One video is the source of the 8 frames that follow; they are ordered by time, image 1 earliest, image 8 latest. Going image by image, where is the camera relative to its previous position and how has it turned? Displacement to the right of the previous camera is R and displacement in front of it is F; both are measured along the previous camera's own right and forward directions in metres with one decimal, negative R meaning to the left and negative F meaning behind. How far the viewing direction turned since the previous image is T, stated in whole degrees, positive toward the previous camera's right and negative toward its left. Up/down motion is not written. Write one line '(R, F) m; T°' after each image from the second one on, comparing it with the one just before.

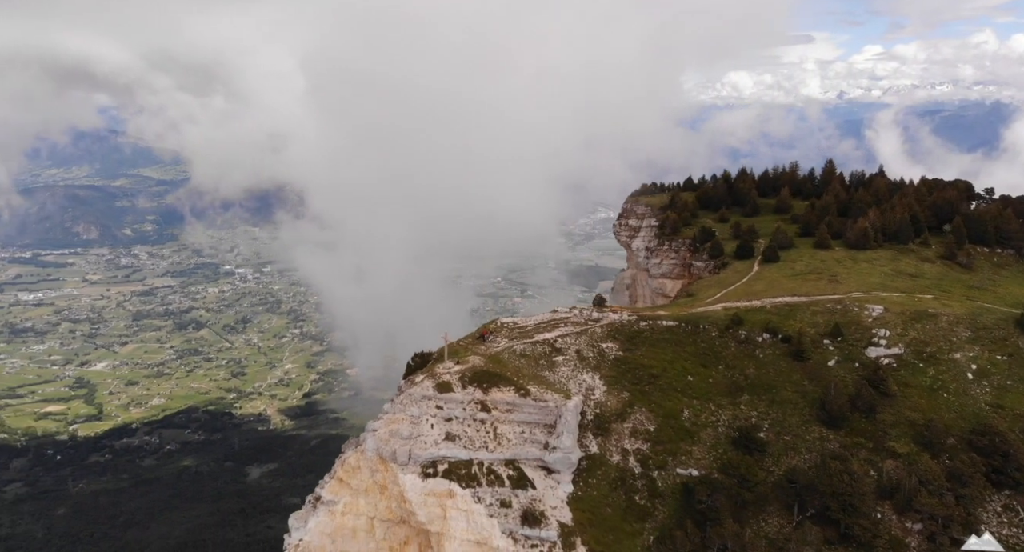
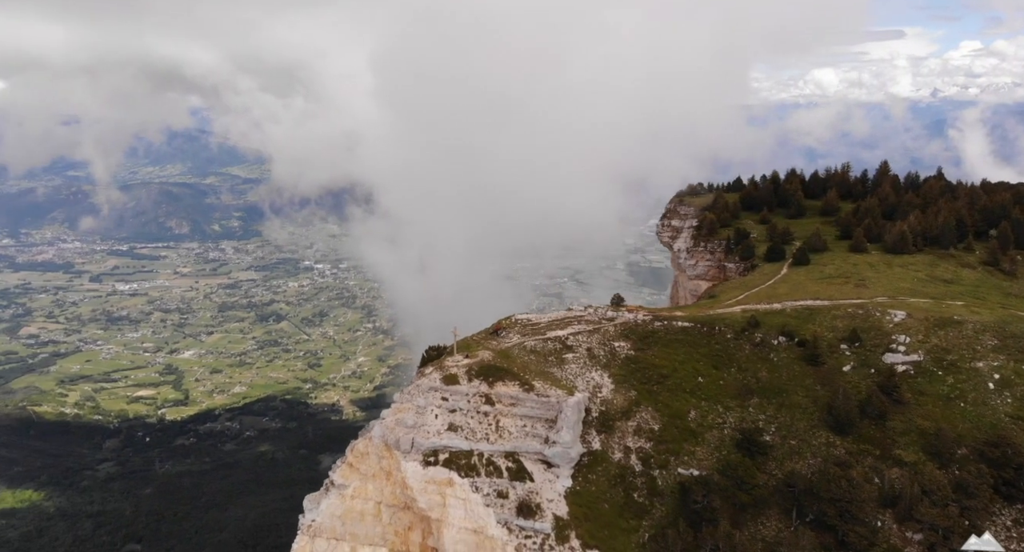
(+4.4, -1.0) m; -5°
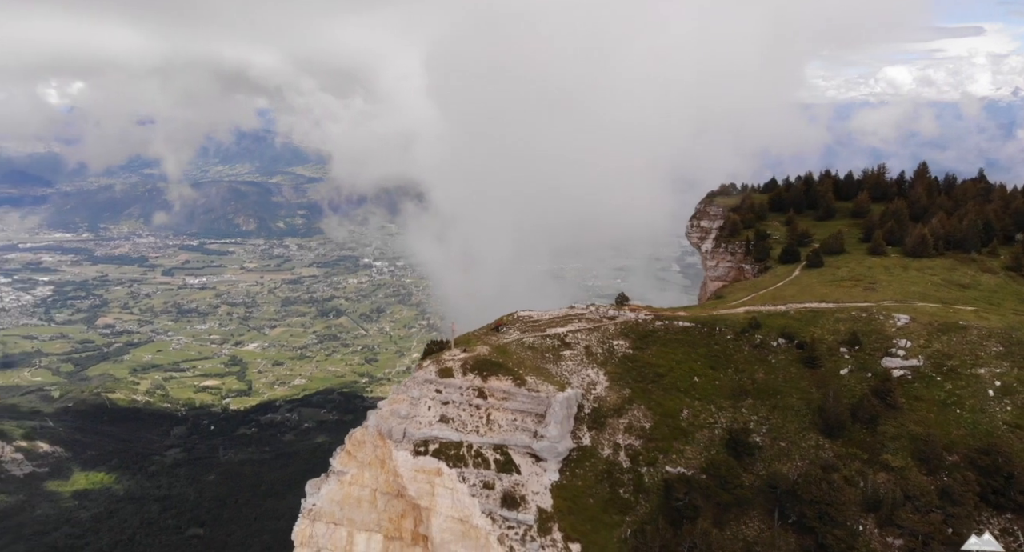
(+4.3, -1.0) m; -4°
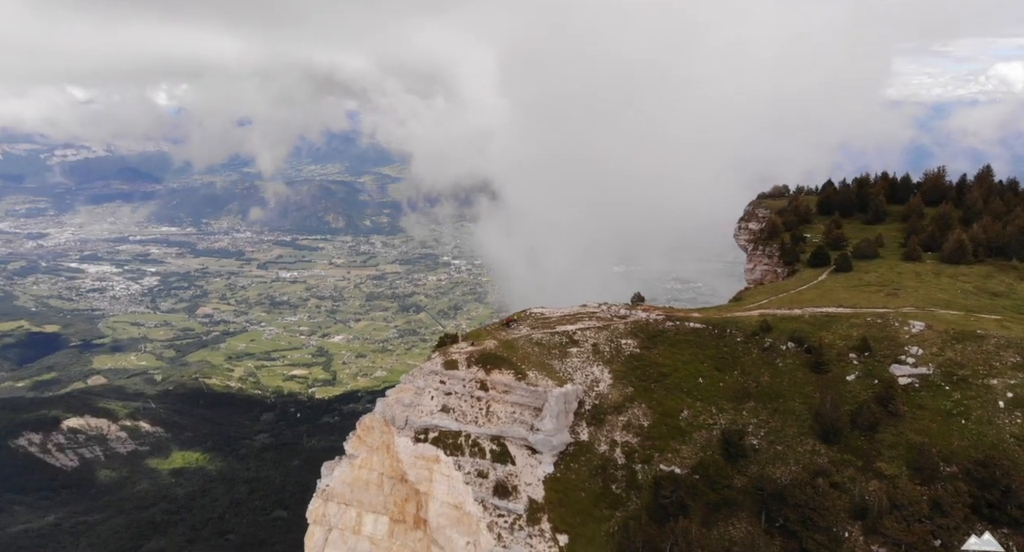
(+5.3, -1.3) m; -6°
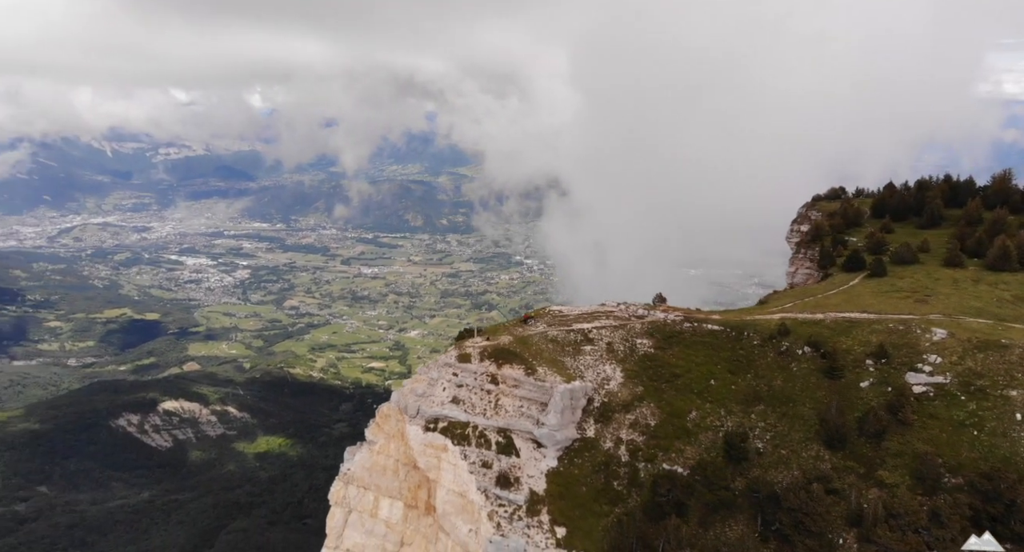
(+4.5, -1.2) m; -5°
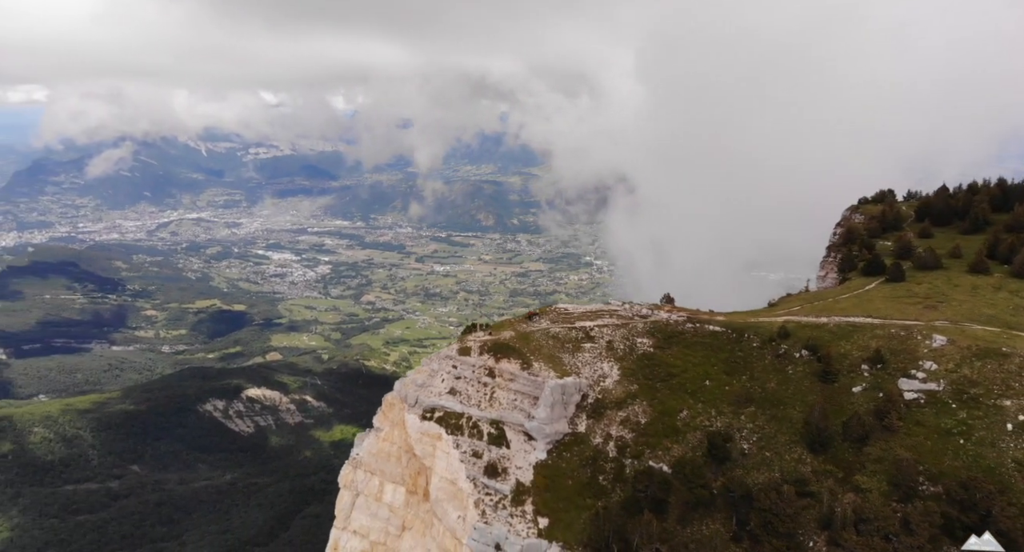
(+5.5, -1.5) m; -5°
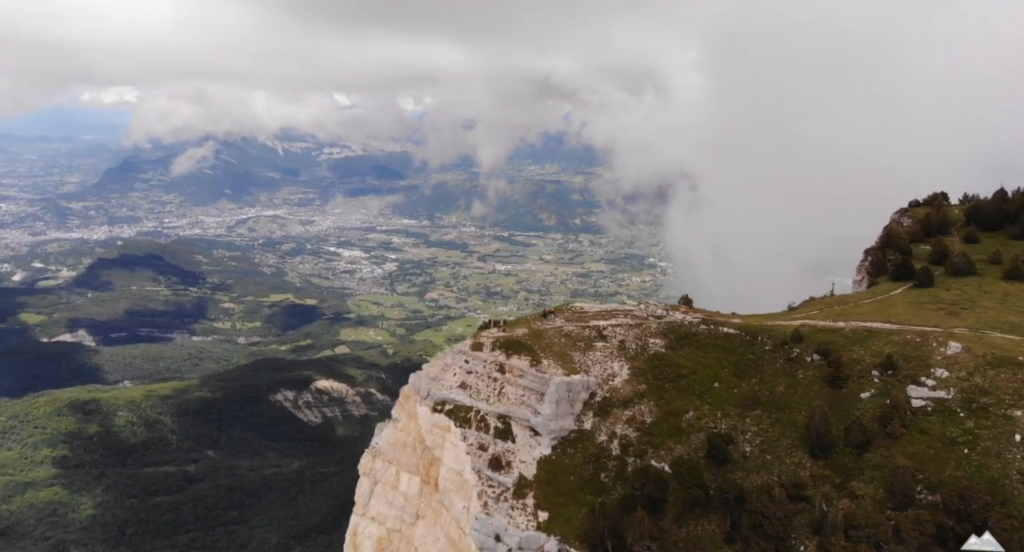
(+3.9, -1.1) m; -5°
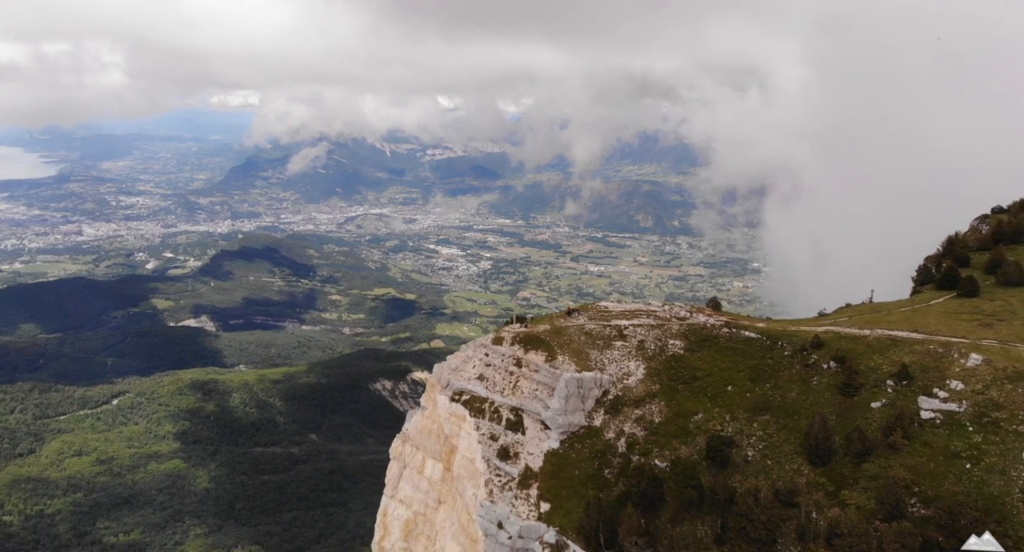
(+6.0, -1.6) m; -7°
